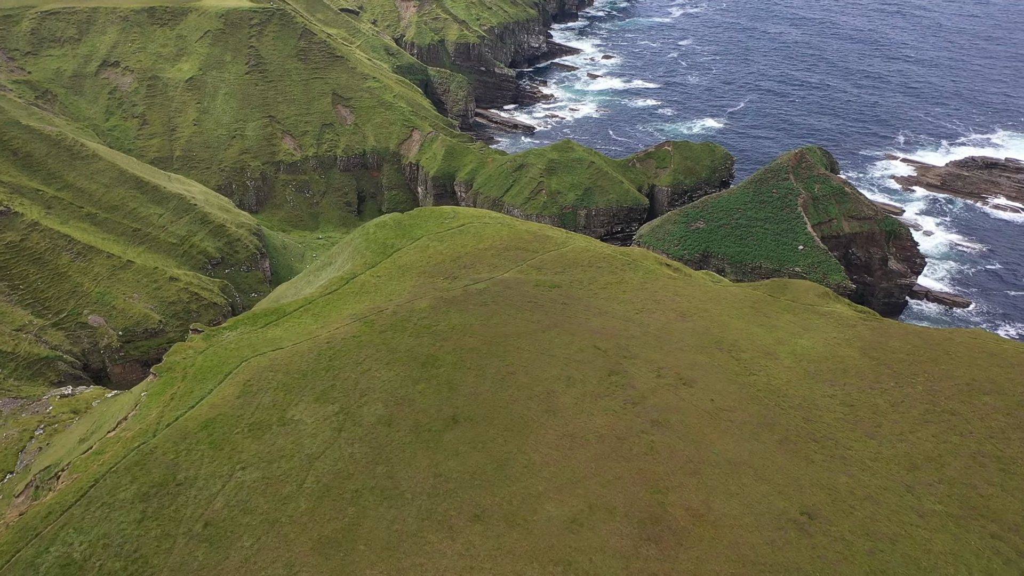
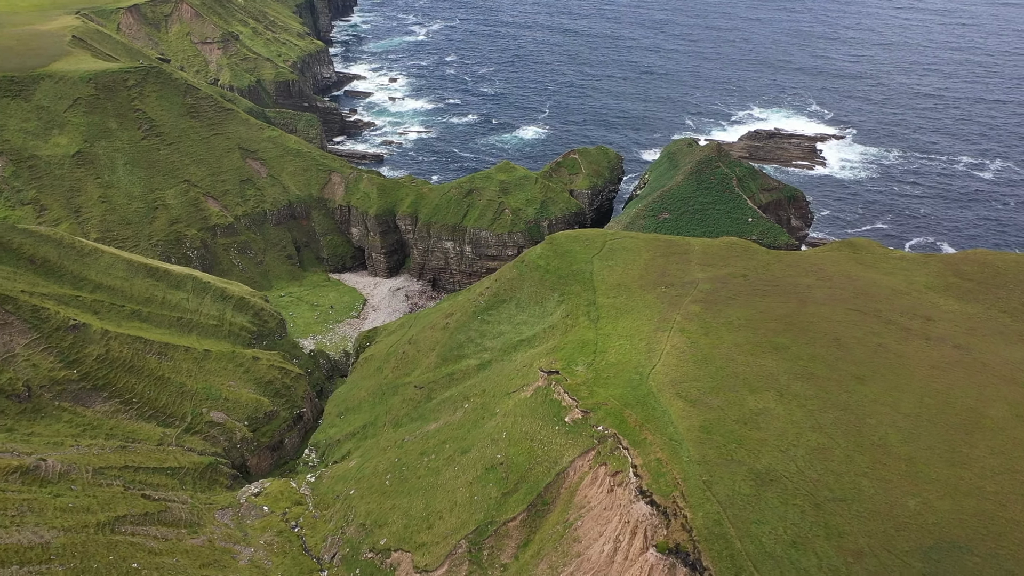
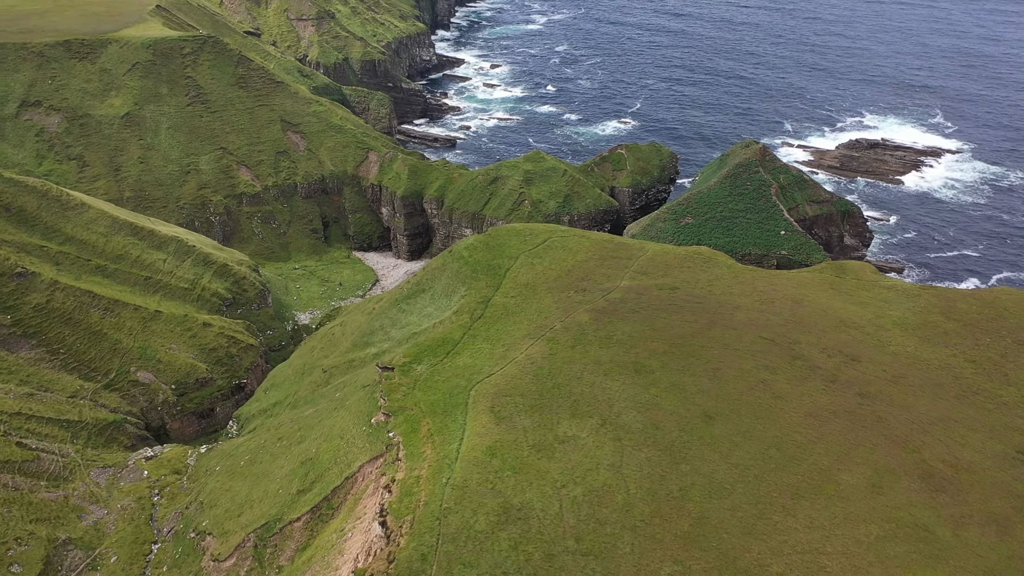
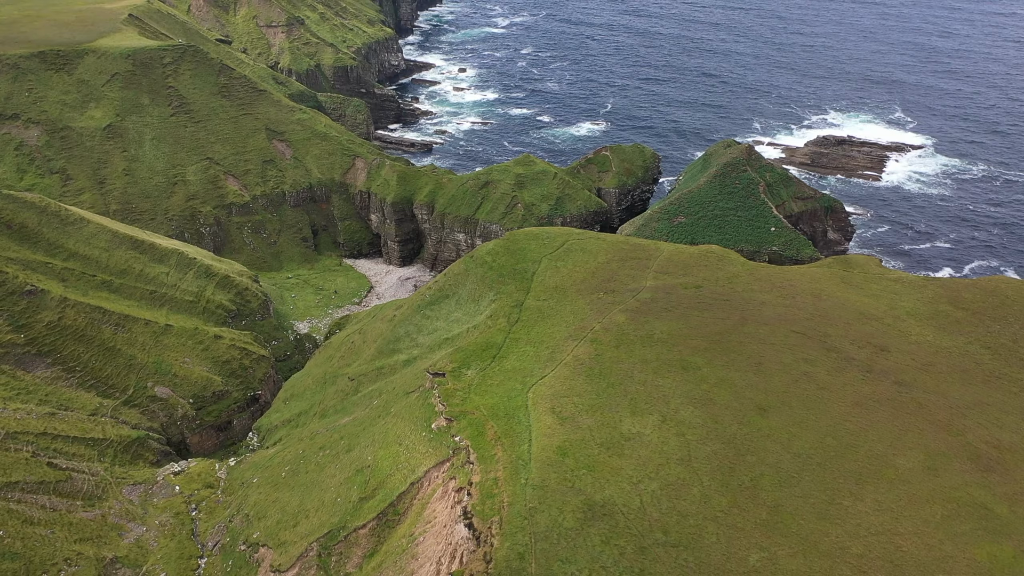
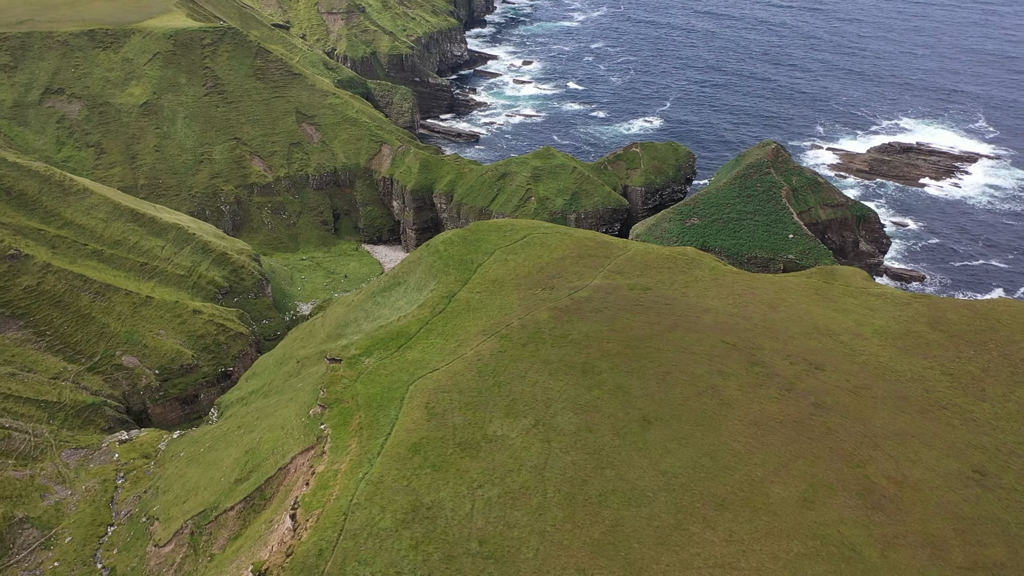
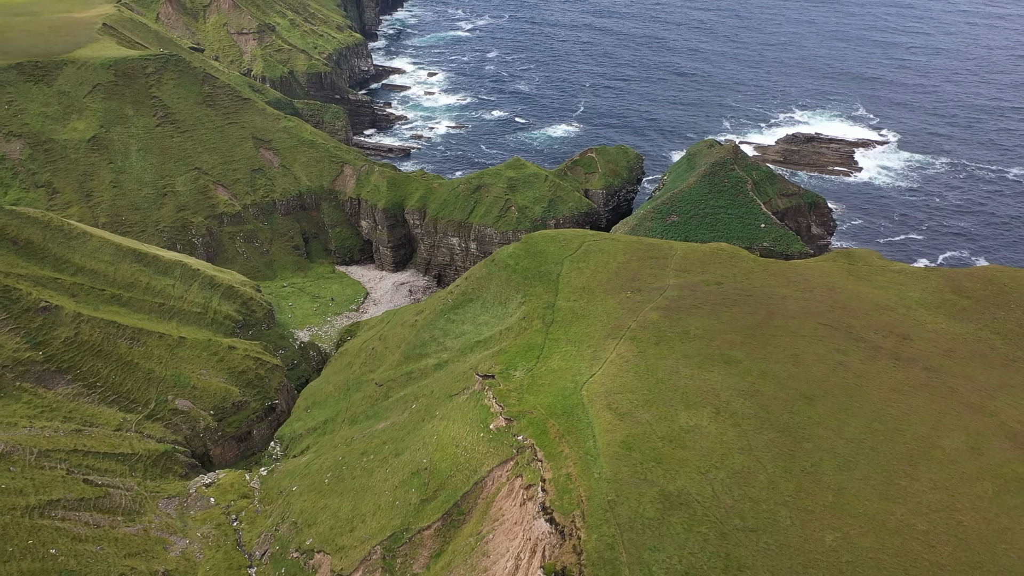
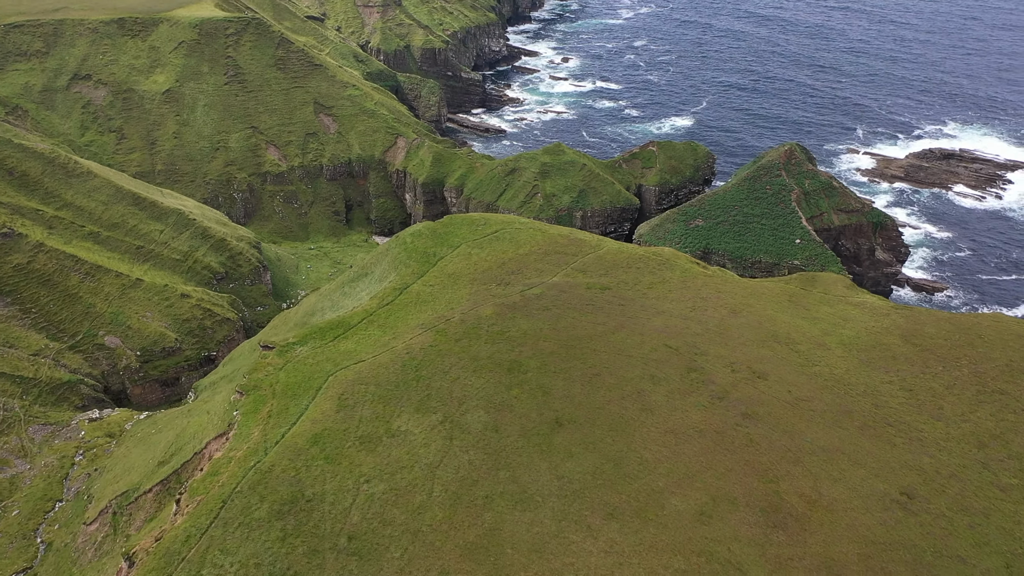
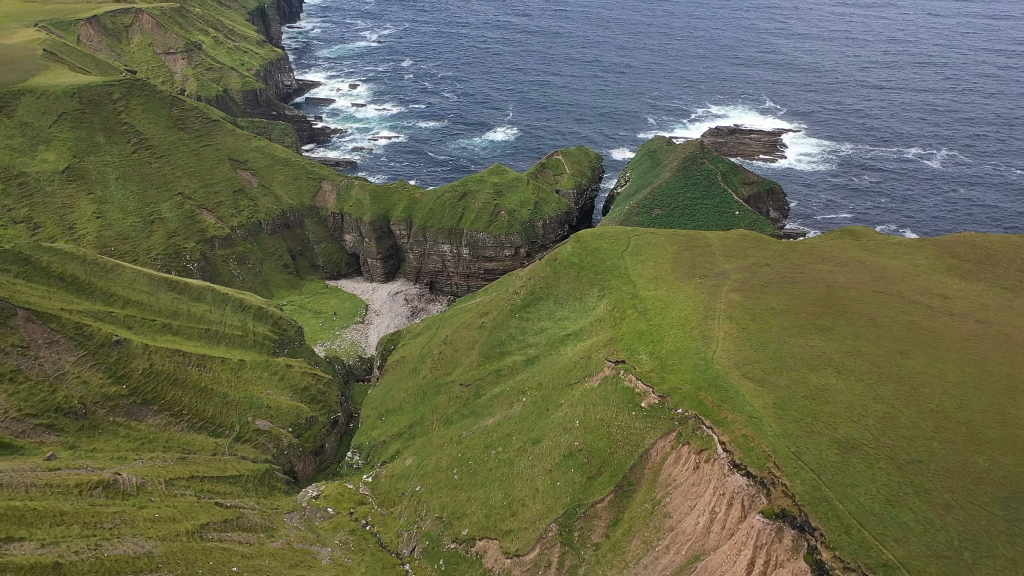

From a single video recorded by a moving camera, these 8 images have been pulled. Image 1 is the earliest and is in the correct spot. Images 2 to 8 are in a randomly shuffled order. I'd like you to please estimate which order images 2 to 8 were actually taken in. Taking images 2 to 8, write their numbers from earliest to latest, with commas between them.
7, 5, 3, 4, 6, 2, 8
